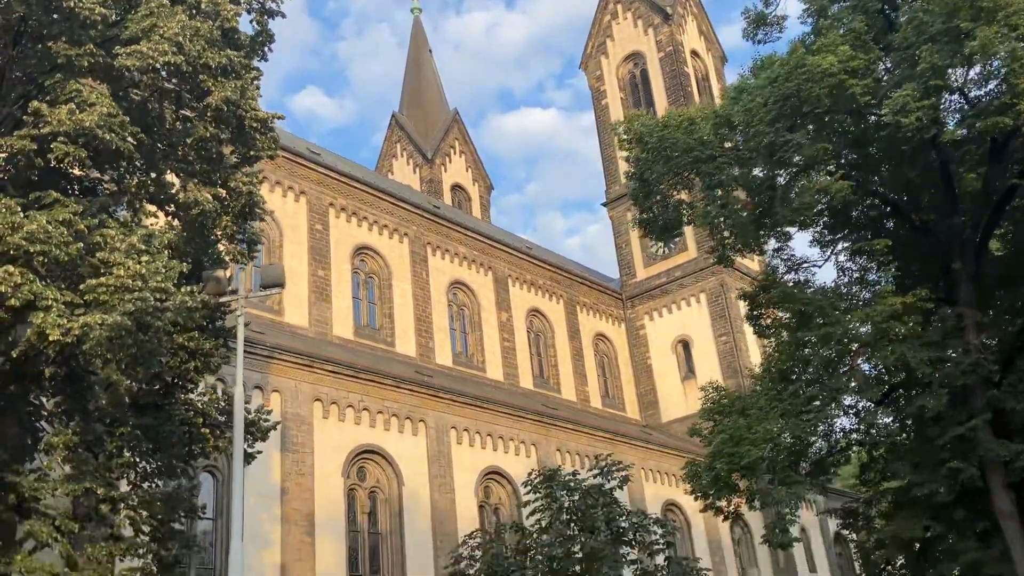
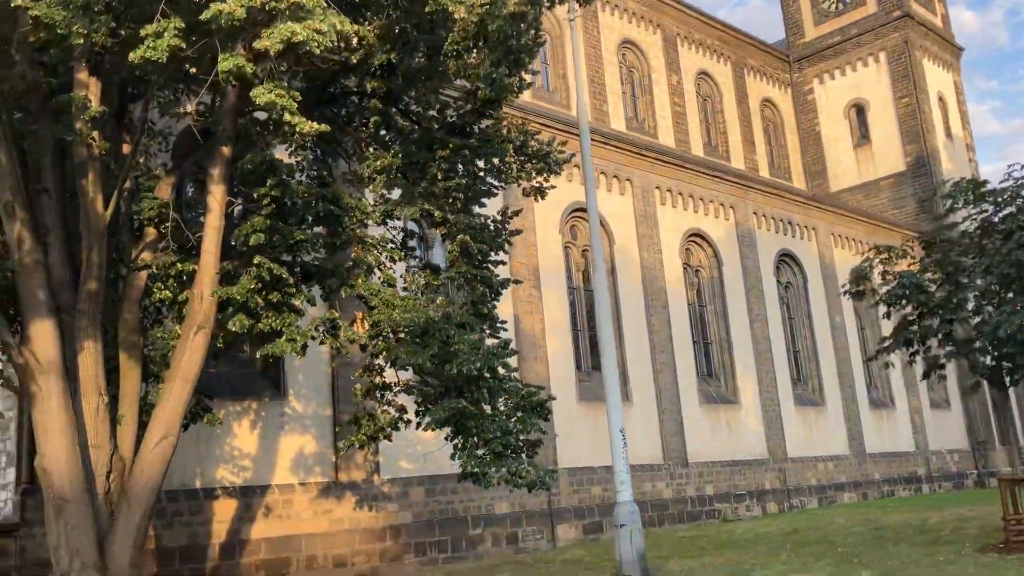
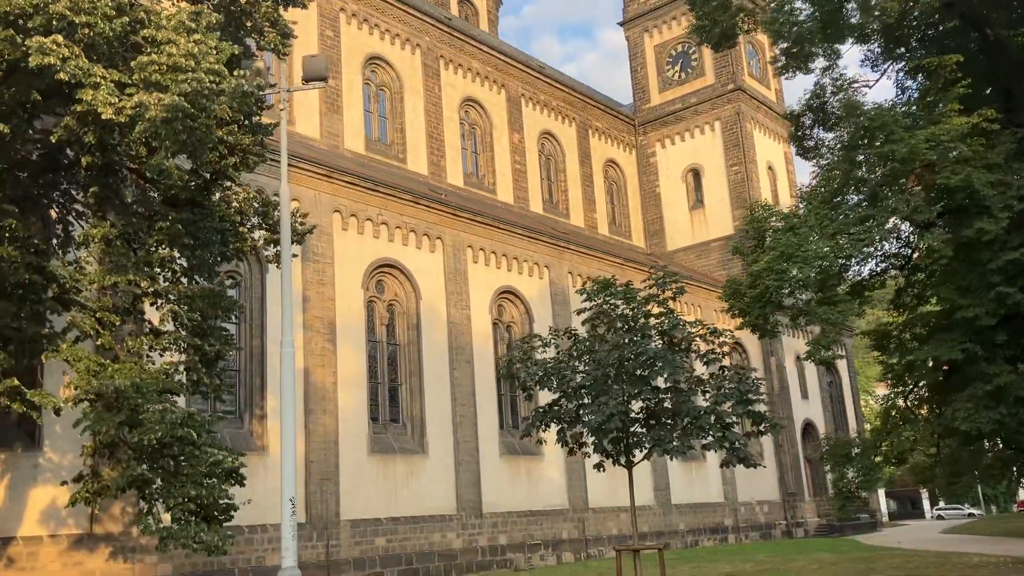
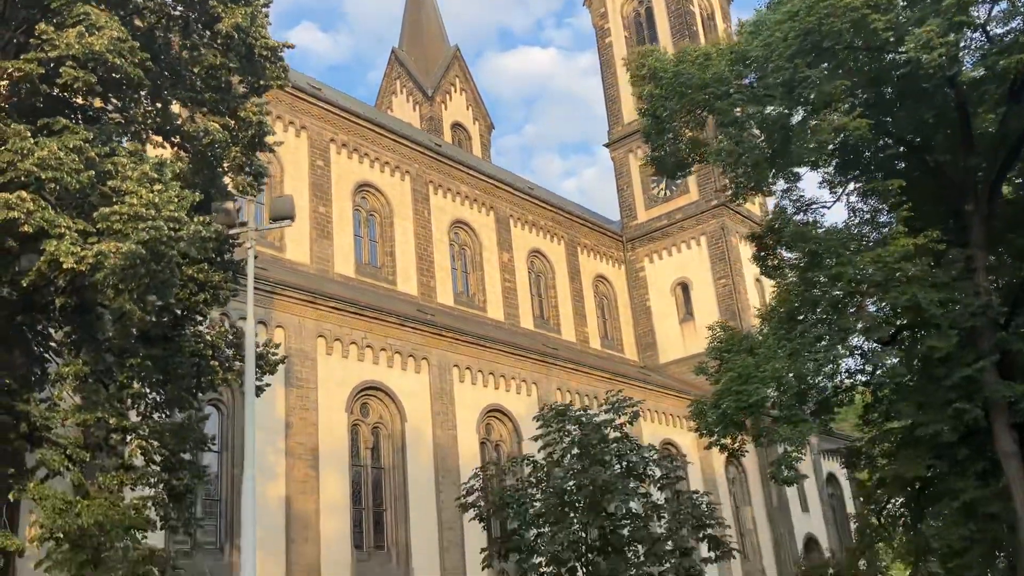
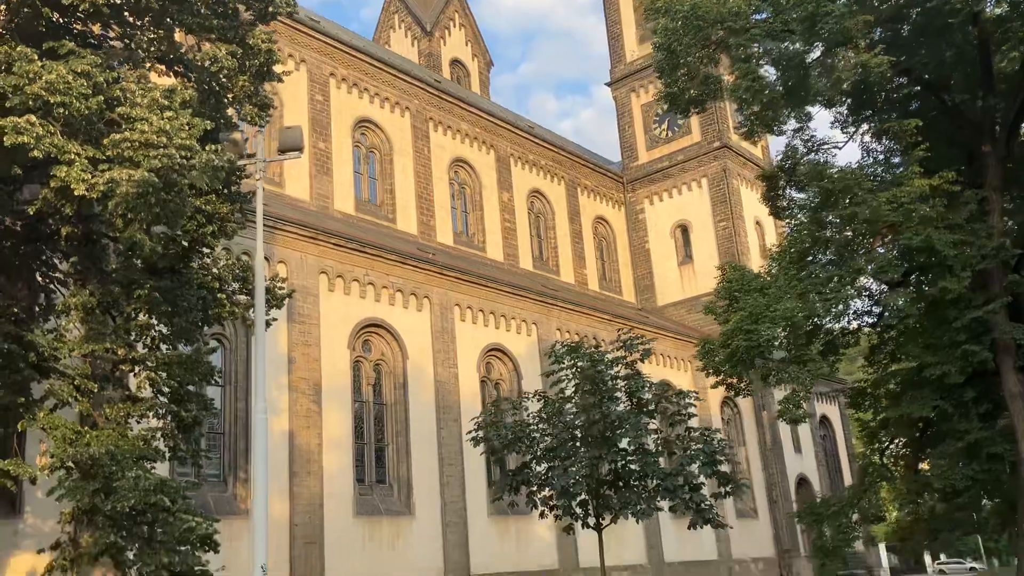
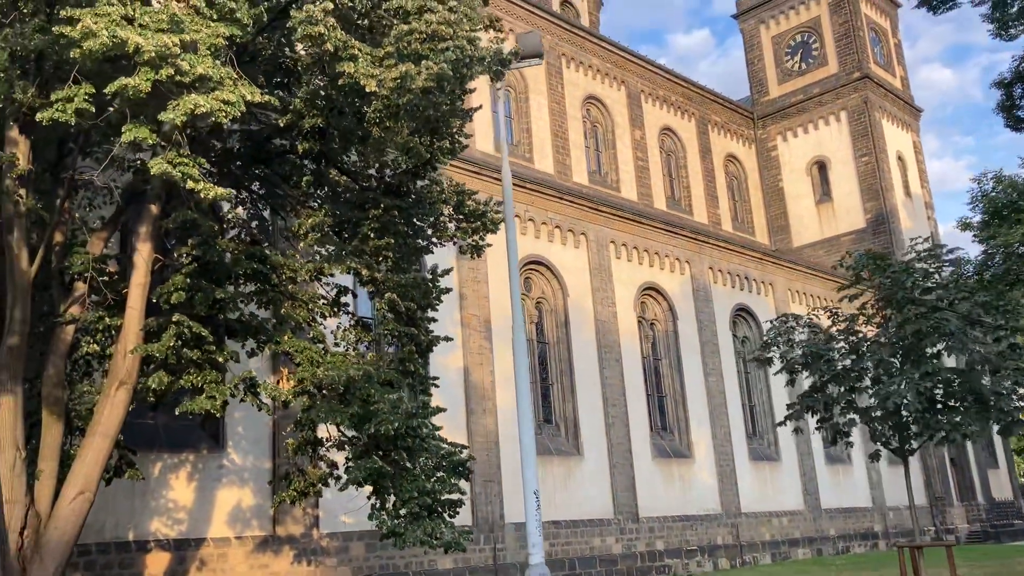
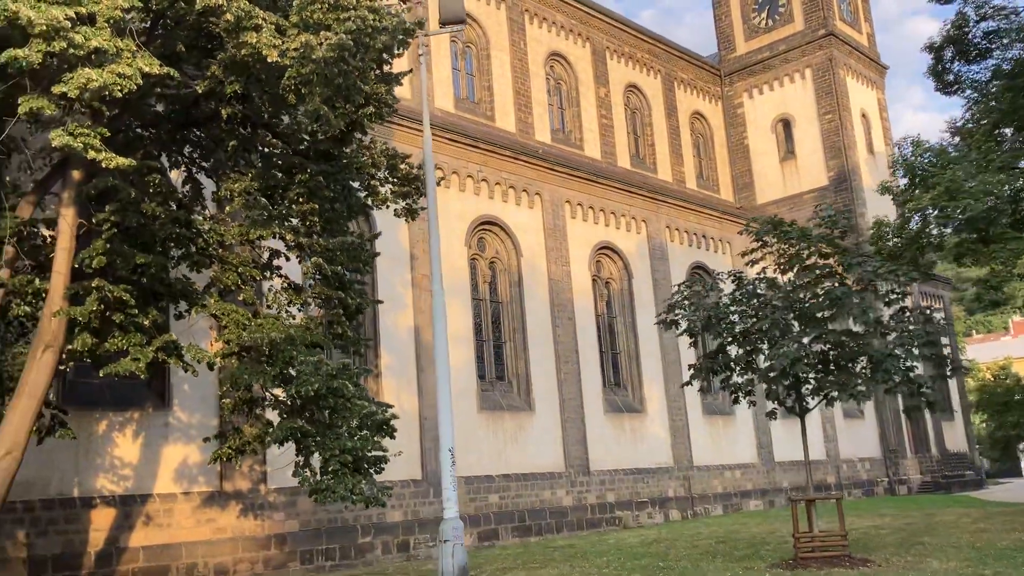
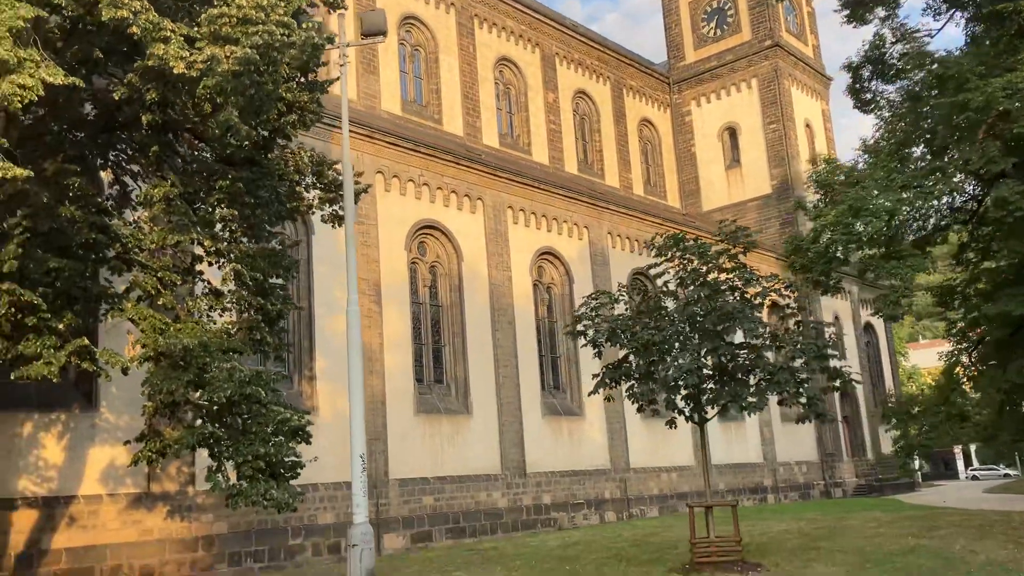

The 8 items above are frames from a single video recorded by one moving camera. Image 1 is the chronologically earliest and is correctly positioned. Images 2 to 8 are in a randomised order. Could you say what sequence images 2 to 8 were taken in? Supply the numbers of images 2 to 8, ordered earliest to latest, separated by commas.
4, 5, 3, 8, 7, 6, 2
